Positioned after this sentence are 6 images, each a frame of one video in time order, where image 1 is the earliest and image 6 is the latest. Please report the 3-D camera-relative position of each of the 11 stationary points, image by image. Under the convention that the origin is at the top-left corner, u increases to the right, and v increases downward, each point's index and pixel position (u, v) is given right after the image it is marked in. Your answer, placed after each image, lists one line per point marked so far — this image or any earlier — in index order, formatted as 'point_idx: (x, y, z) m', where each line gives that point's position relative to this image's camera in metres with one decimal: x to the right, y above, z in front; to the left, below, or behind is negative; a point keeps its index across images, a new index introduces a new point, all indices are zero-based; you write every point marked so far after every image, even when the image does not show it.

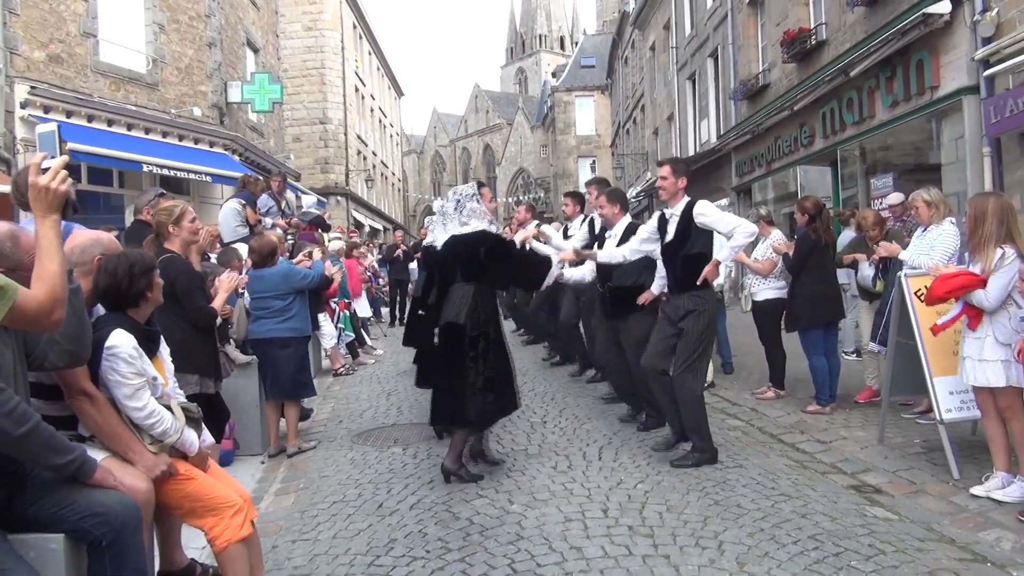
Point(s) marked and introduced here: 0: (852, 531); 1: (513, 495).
0: (+1.7, -1.2, +3.9) m
1: (0.0, -1.2, +4.5) m
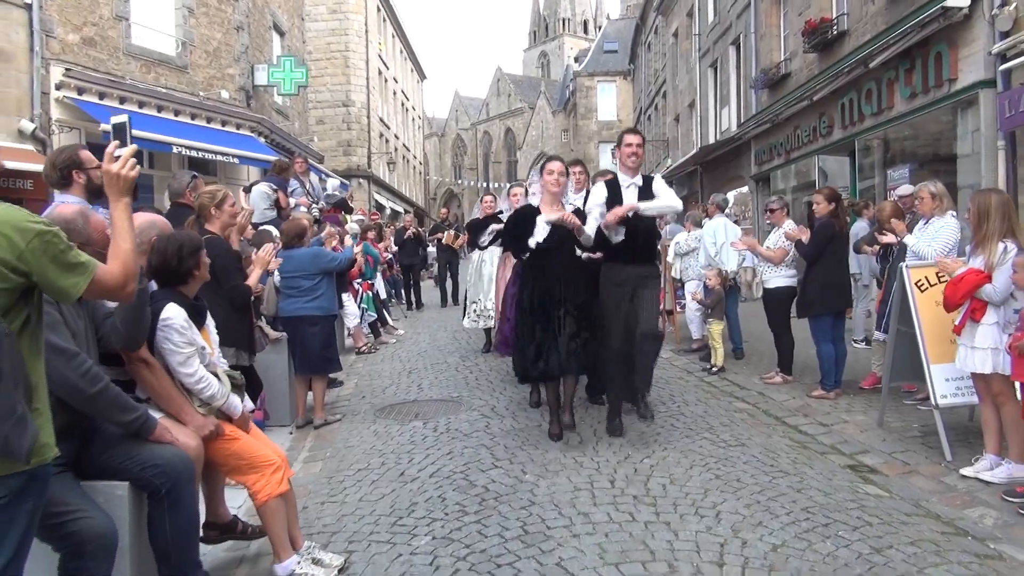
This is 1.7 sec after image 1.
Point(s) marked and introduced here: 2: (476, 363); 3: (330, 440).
0: (+1.8, -1.2, +4.1) m
1: (+0.1, -1.1, +4.8) m
2: (-0.4, -0.8, +8.7) m
3: (-1.4, -1.1, +5.8) m
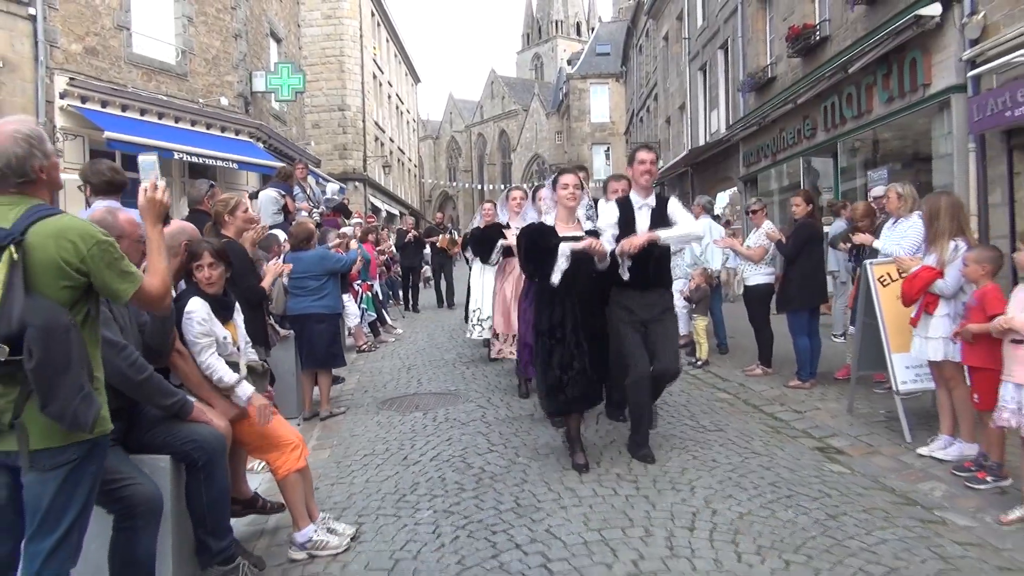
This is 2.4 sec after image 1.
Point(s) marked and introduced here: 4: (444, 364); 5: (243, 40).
0: (+1.7, -1.1, +4.5) m
1: (+0.1, -1.1, +5.2) m
2: (-0.5, -0.8, +9.1) m
3: (-1.4, -1.1, +6.2) m
4: (-0.8, -0.9, +8.8) m
5: (-6.2, +5.7, +17.8) m
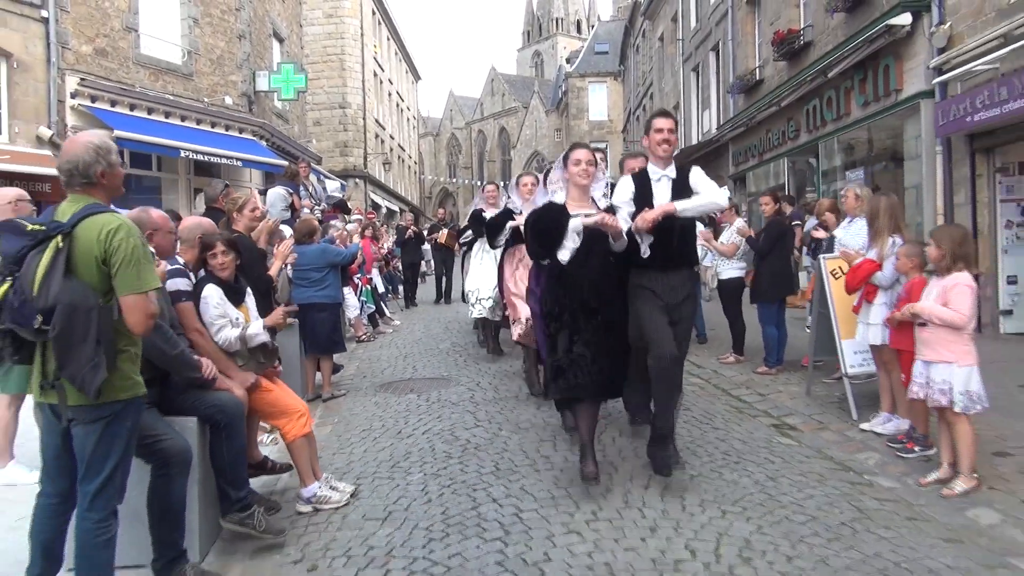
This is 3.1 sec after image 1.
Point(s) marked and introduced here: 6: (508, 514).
0: (+1.6, -1.1, +5.1) m
1: (-0.1, -1.0, +5.8) m
2: (-0.6, -0.8, +9.6) m
3: (-1.5, -1.1, +6.8) m
4: (-0.9, -0.8, +9.4) m
5: (-6.3, +5.9, +18.4) m
6: (0.0, -1.2, +4.0) m
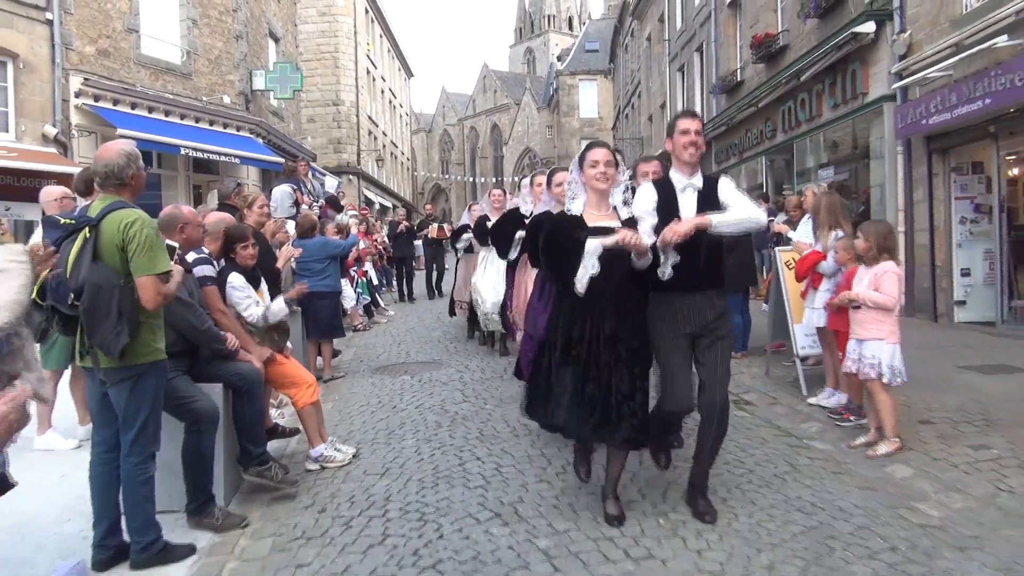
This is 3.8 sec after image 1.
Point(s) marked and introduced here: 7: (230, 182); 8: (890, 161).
0: (+1.5, -1.0, +5.7) m
1: (-0.2, -0.9, +6.4) m
2: (-0.7, -0.6, +10.3) m
3: (-1.7, -1.0, +7.4) m
4: (-1.1, -0.7, +10.0) m
5: (-6.6, +6.0, +18.9) m
6: (-0.1, -1.1, +4.6) m
7: (-2.5, +0.9, +6.7) m
8: (+5.4, +1.8, +11.0) m
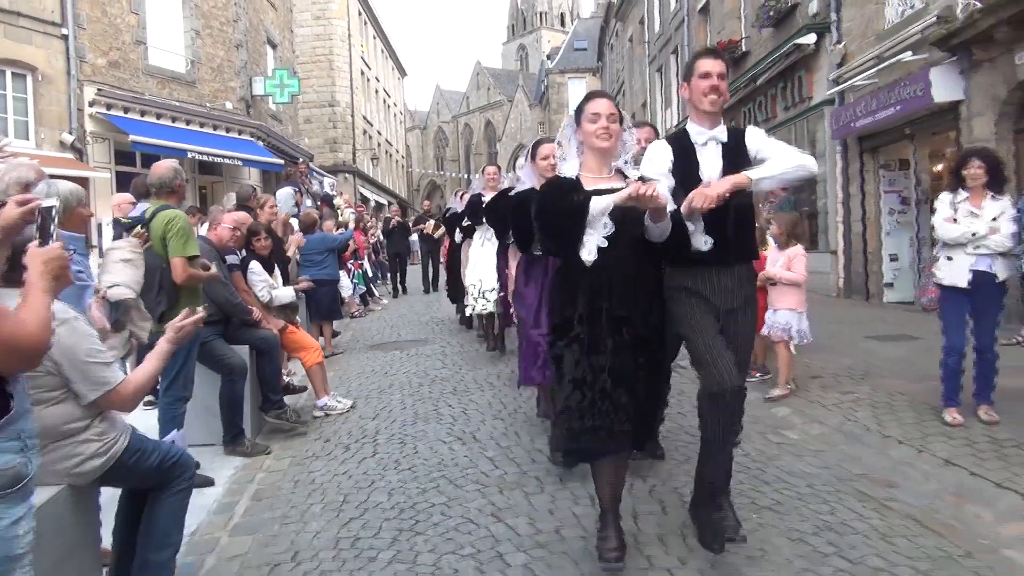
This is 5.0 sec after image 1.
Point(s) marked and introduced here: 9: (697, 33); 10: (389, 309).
0: (+1.2, -0.8, +7.0) m
1: (-0.5, -0.8, +7.7) m
2: (-1.0, -0.5, +11.5) m
3: (-2.0, -0.8, +8.7) m
4: (-1.4, -0.5, +11.2) m
5: (-7.0, +6.2, +20.1) m
6: (-0.4, -0.9, +5.9) m
7: (-2.8, +1.0, +8.0) m
8: (+5.1, +2.1, +12.3) m
9: (+4.7, +6.5, +19.7) m
10: (-2.2, -0.4, +13.7) m
